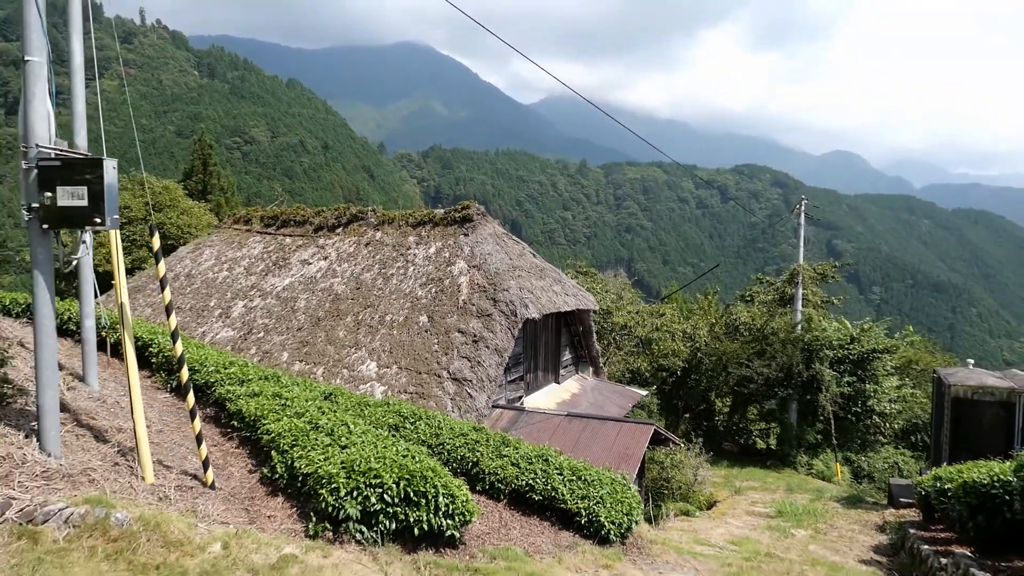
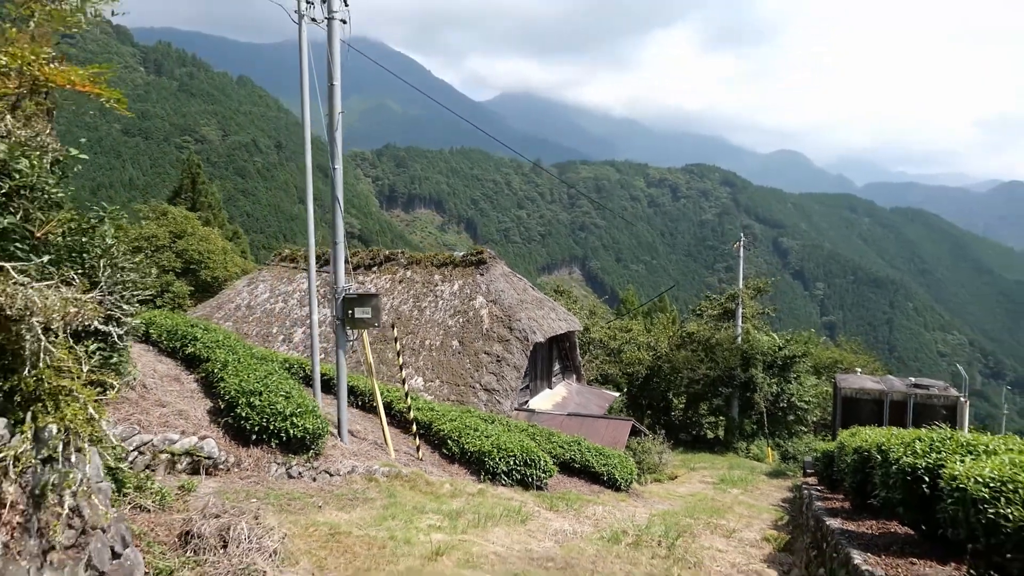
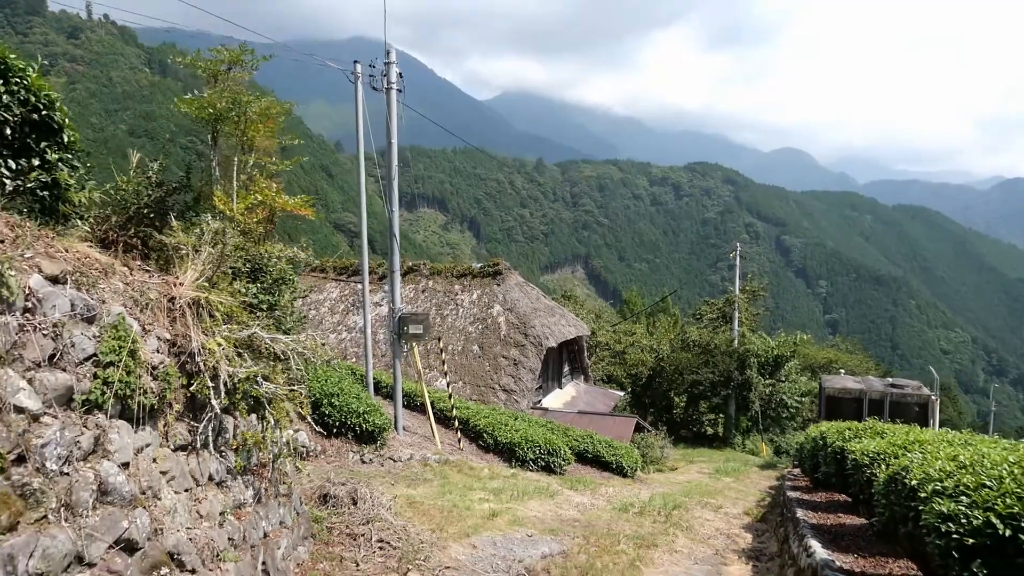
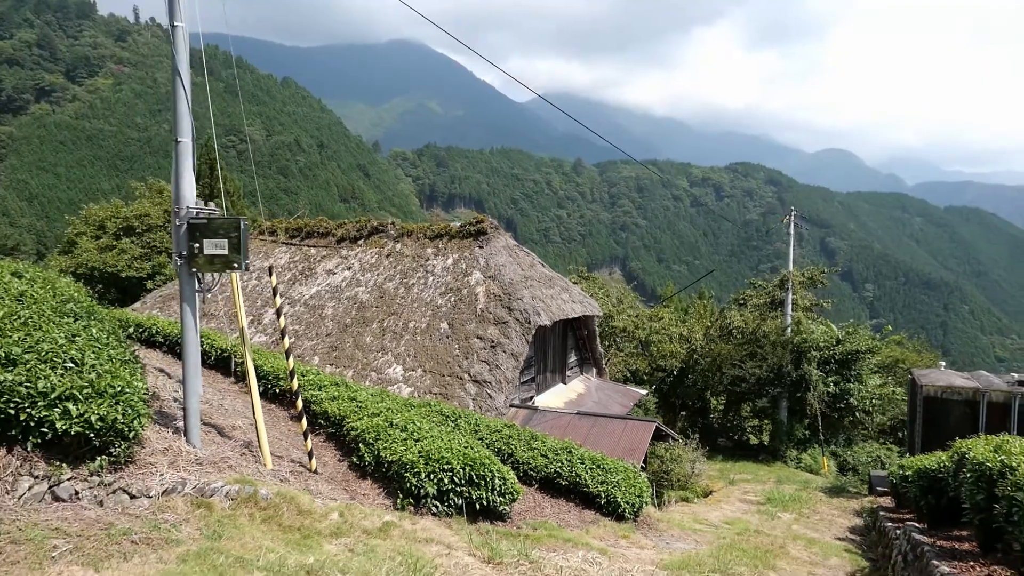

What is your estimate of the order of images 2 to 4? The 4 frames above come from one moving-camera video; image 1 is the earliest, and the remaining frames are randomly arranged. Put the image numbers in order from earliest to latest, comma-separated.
4, 2, 3
